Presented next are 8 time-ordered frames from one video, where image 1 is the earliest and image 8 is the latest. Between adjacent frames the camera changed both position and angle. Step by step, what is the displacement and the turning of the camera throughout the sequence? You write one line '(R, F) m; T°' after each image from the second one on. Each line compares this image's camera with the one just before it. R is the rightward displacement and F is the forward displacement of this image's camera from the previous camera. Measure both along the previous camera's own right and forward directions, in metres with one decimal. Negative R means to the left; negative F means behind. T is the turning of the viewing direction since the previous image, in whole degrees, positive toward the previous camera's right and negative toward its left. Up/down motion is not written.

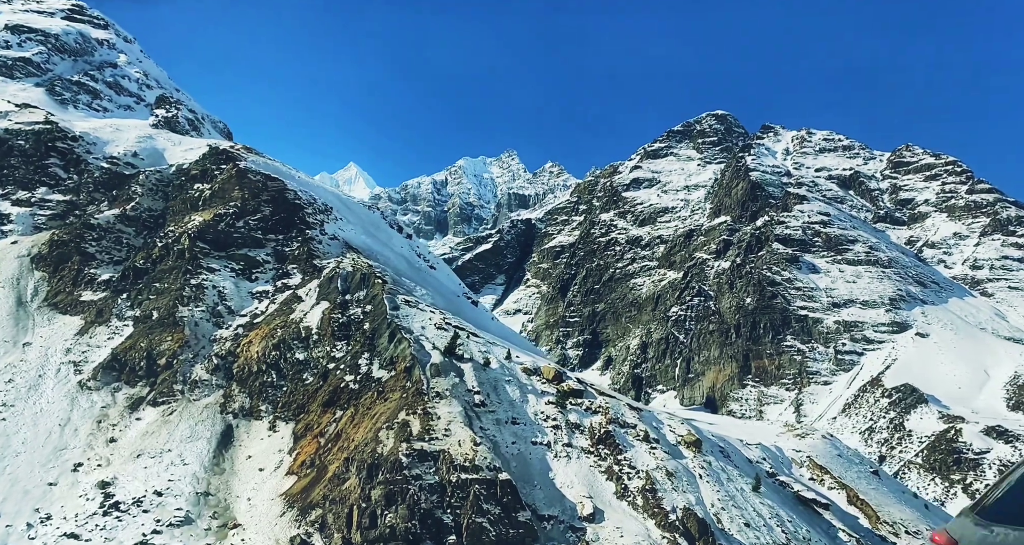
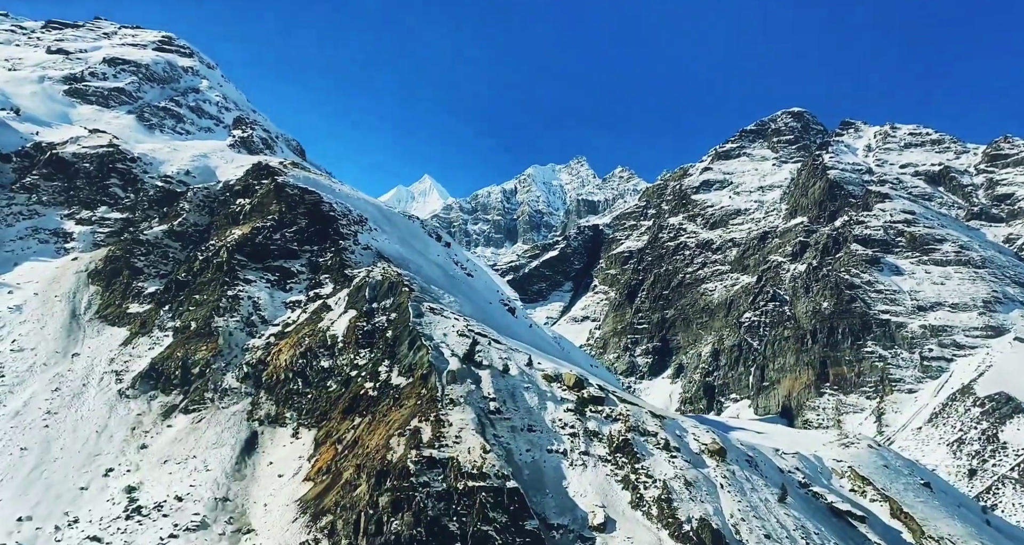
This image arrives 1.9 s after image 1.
(+2.7, +0.1) m; -5°
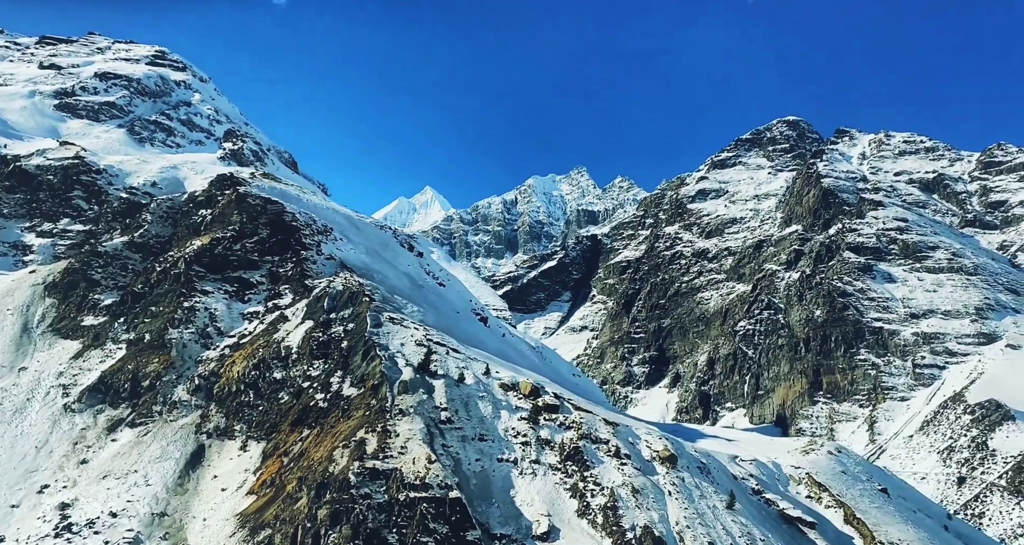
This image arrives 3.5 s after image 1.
(+2.1, -0.1) m; +1°
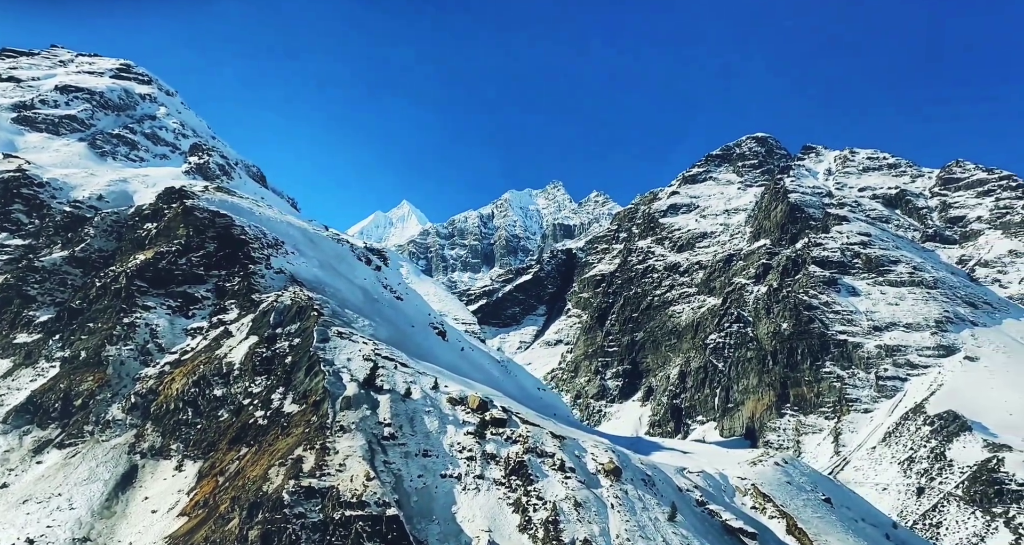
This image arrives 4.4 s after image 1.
(+1.4, +0.2) m; +2°
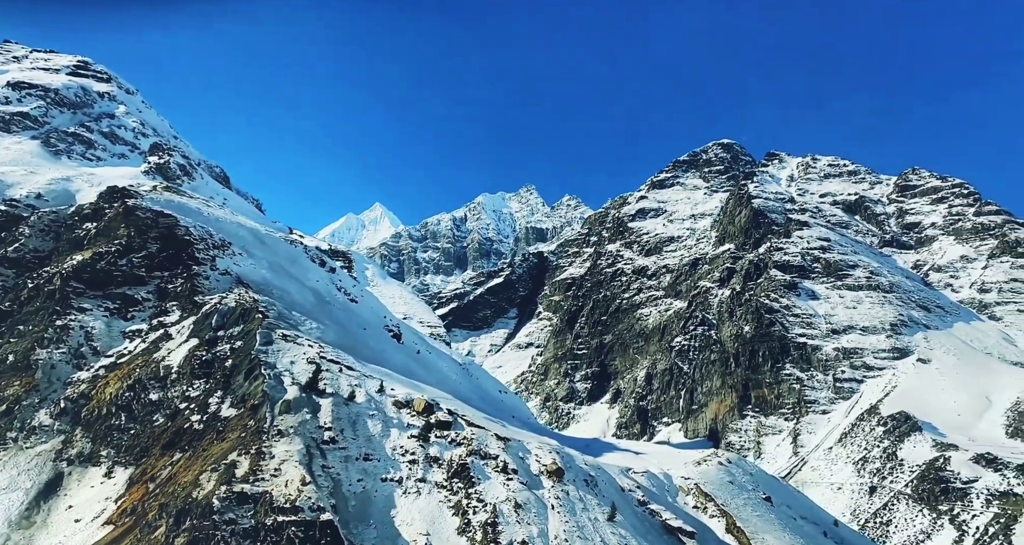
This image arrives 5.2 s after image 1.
(+1.1, +0.2) m; +3°
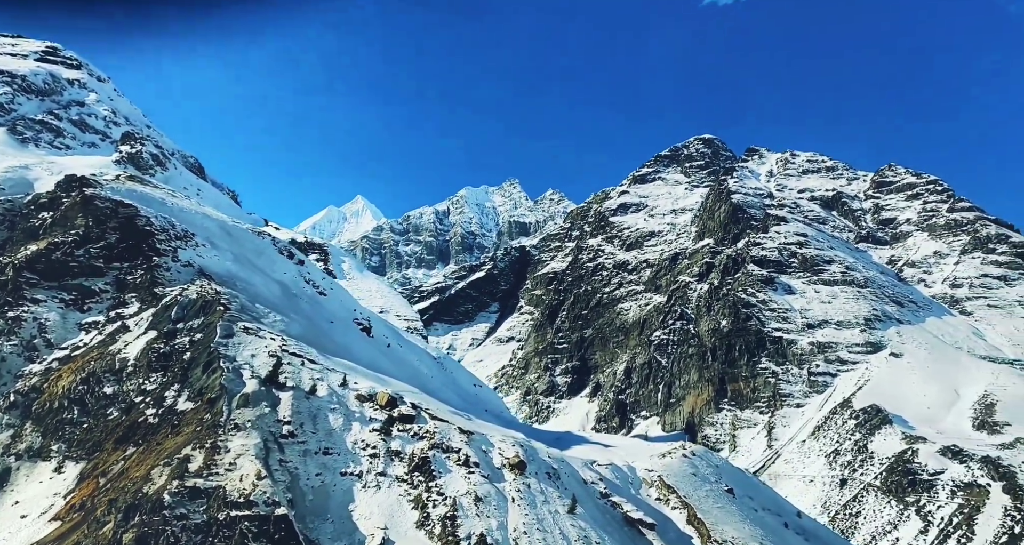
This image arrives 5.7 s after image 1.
(+0.8, +0.3) m; +2°
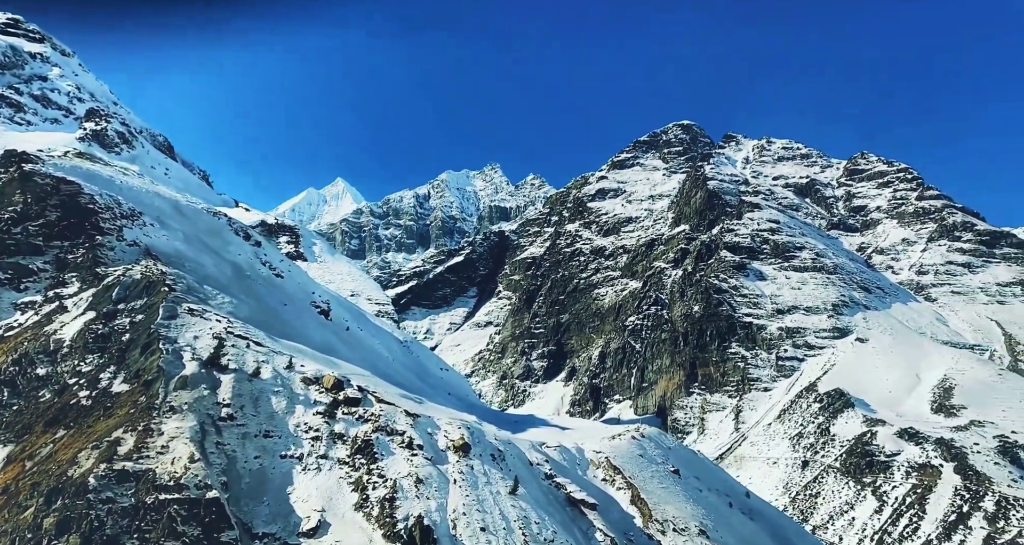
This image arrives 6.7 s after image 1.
(+1.4, +0.4) m; +2°
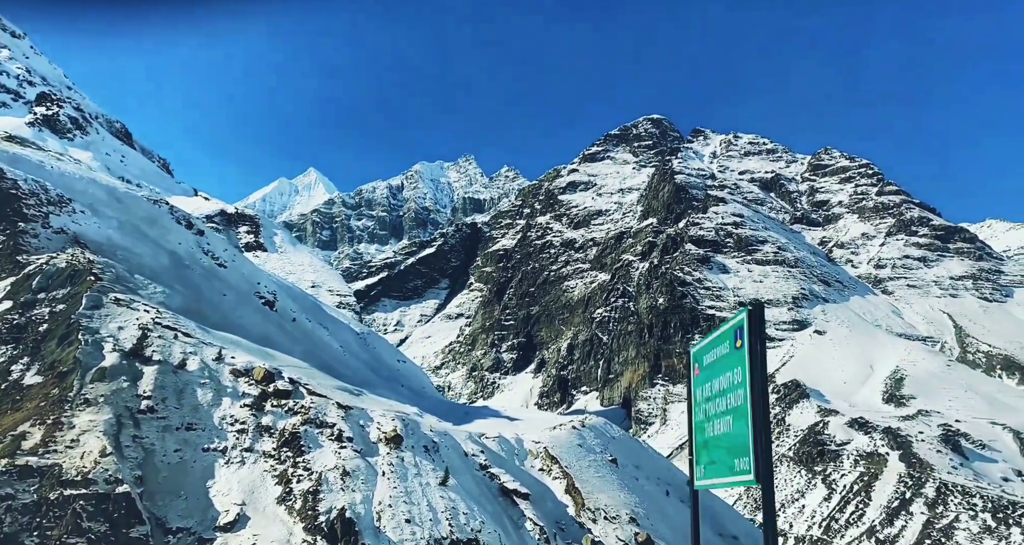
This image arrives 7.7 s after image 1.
(+1.5, +0.6) m; +3°
